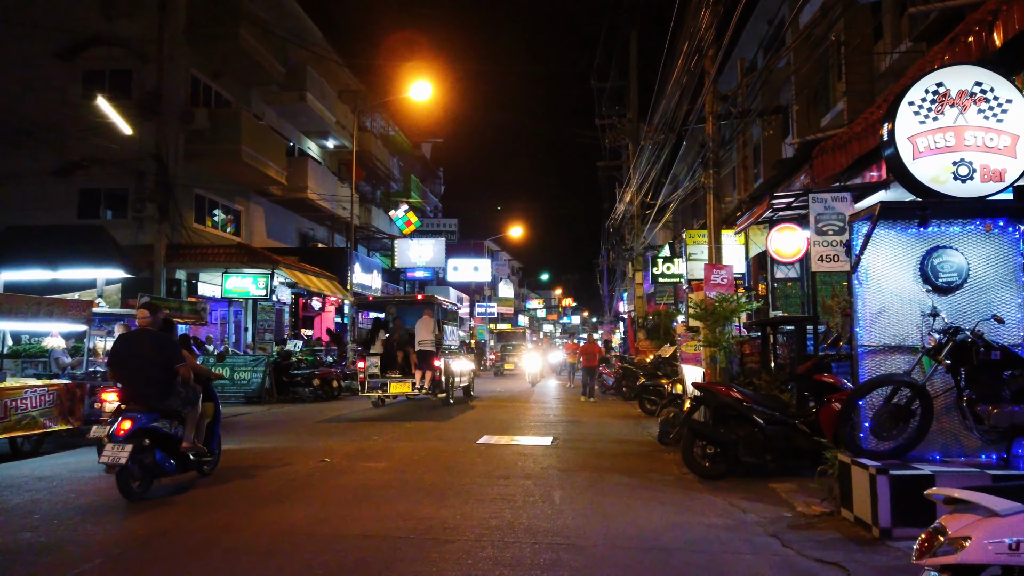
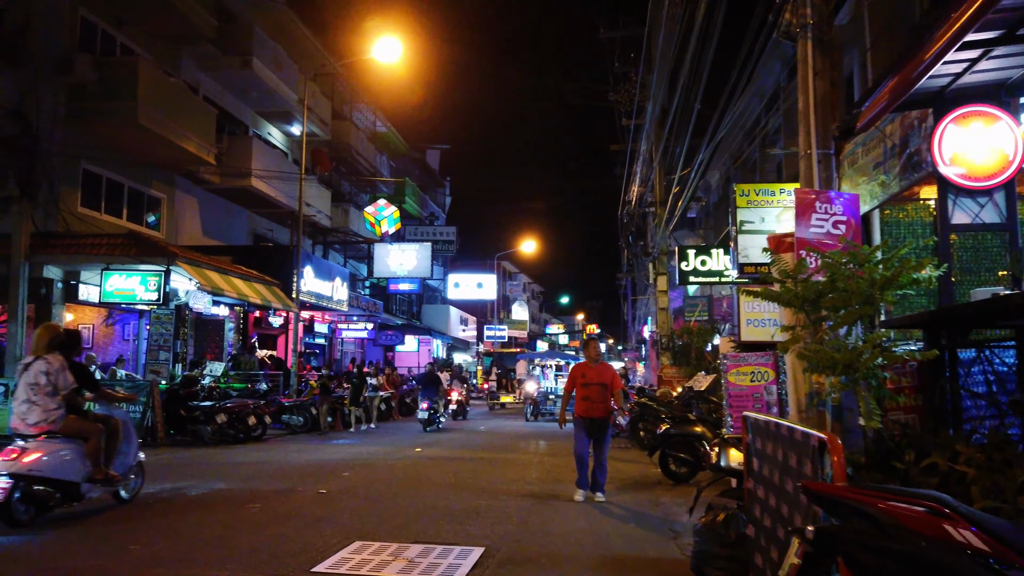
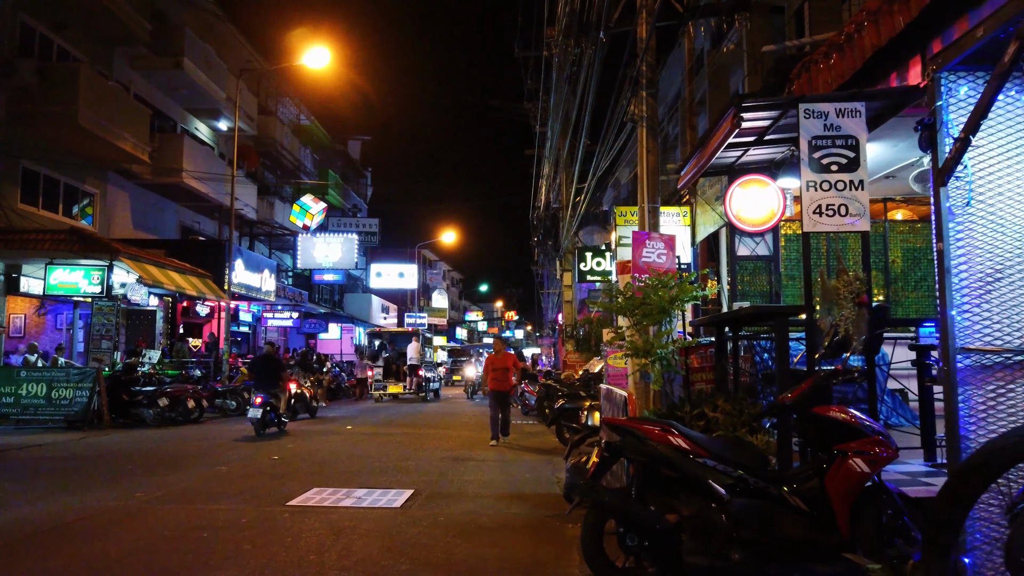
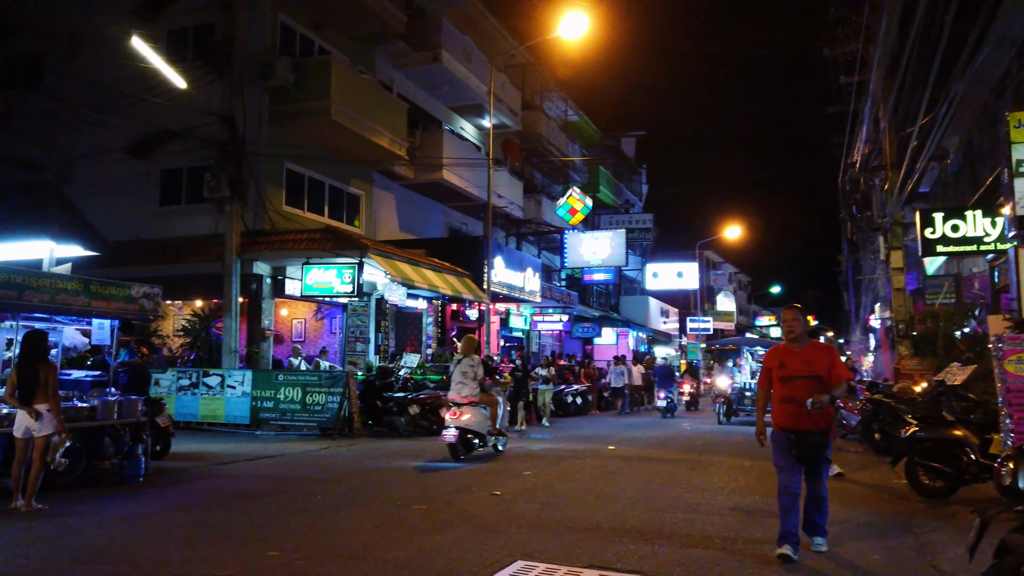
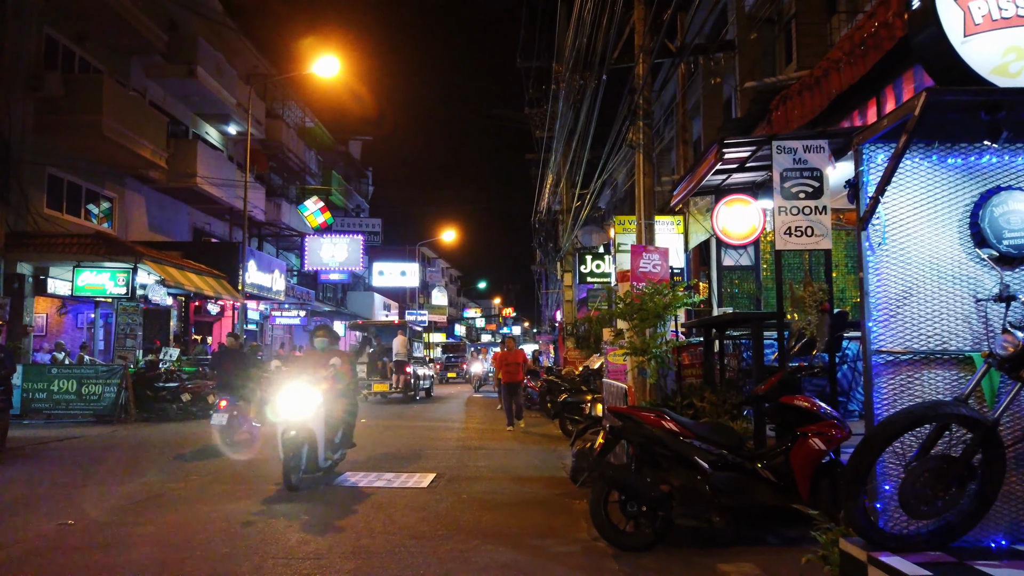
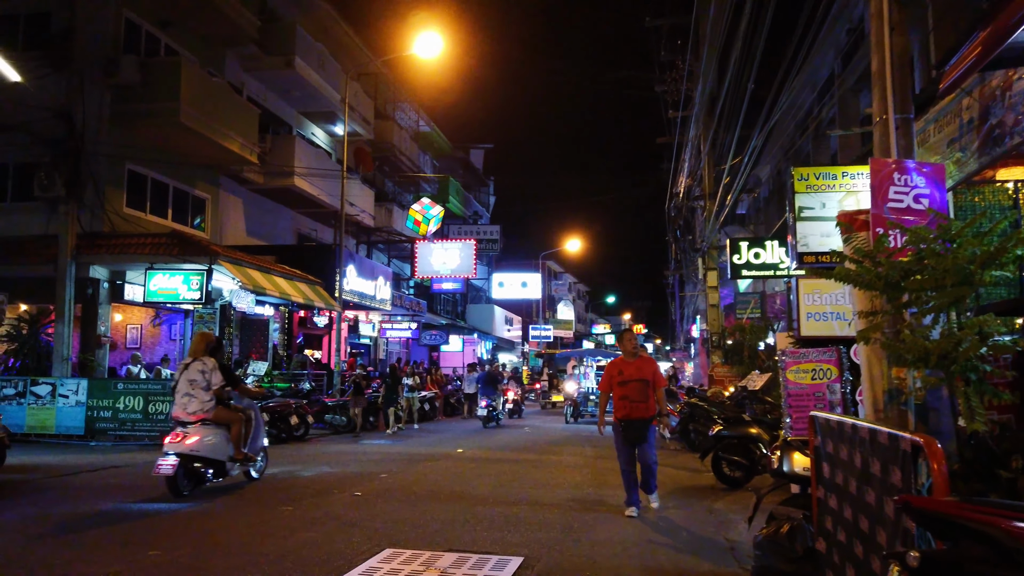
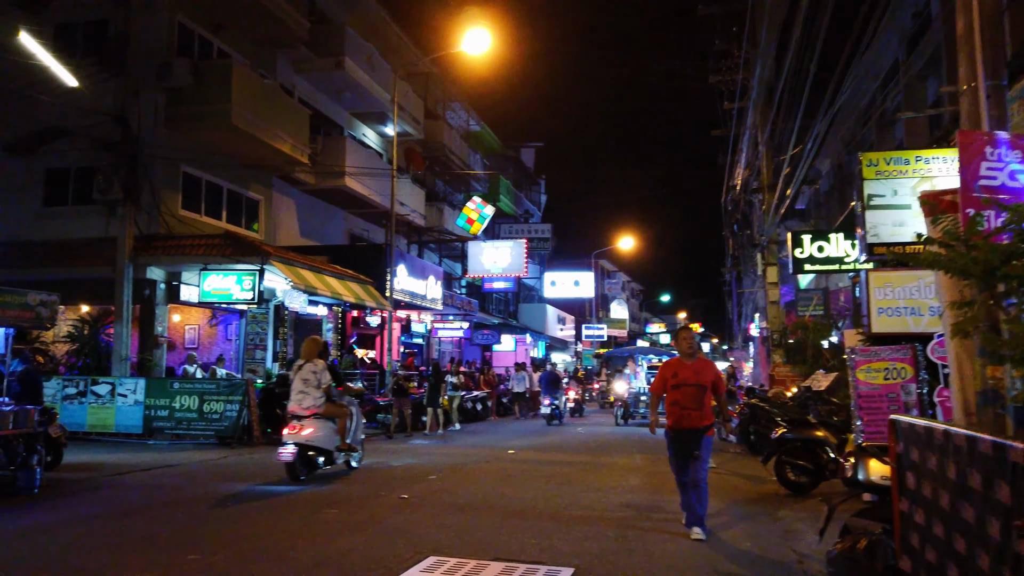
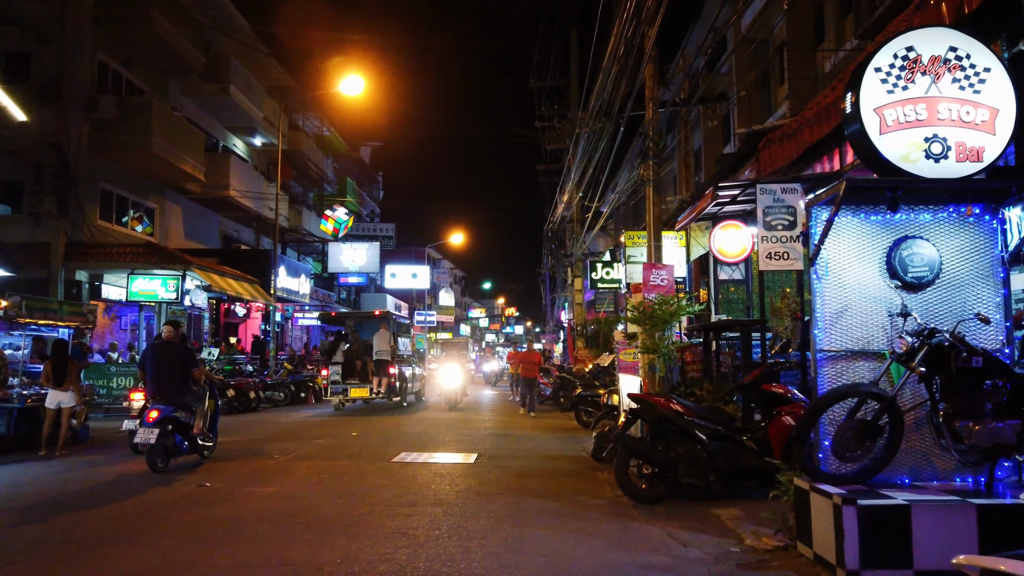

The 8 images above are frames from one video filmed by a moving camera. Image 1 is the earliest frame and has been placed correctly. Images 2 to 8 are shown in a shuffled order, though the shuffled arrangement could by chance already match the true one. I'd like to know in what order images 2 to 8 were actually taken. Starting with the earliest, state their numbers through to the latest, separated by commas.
8, 5, 3, 2, 6, 7, 4
